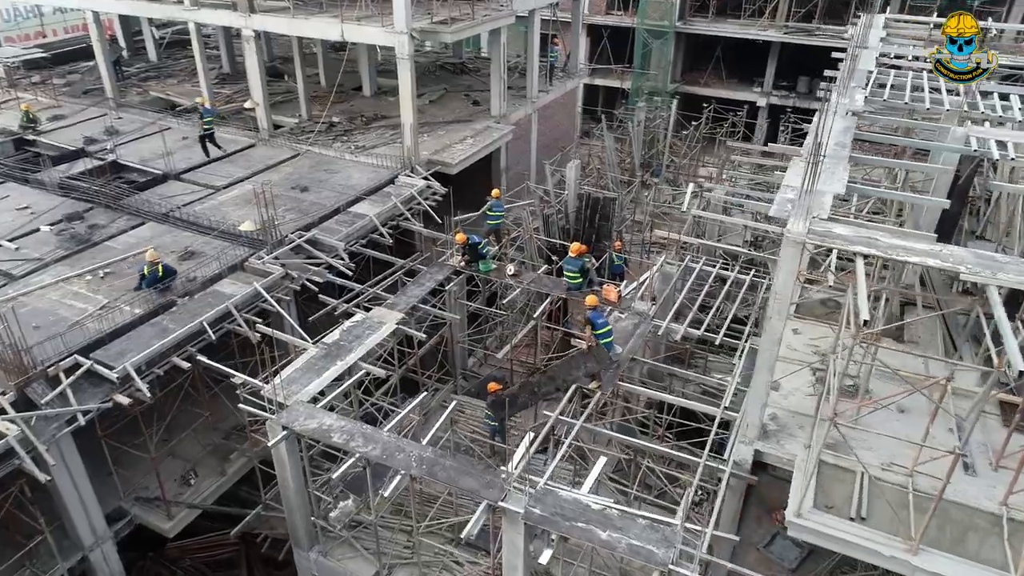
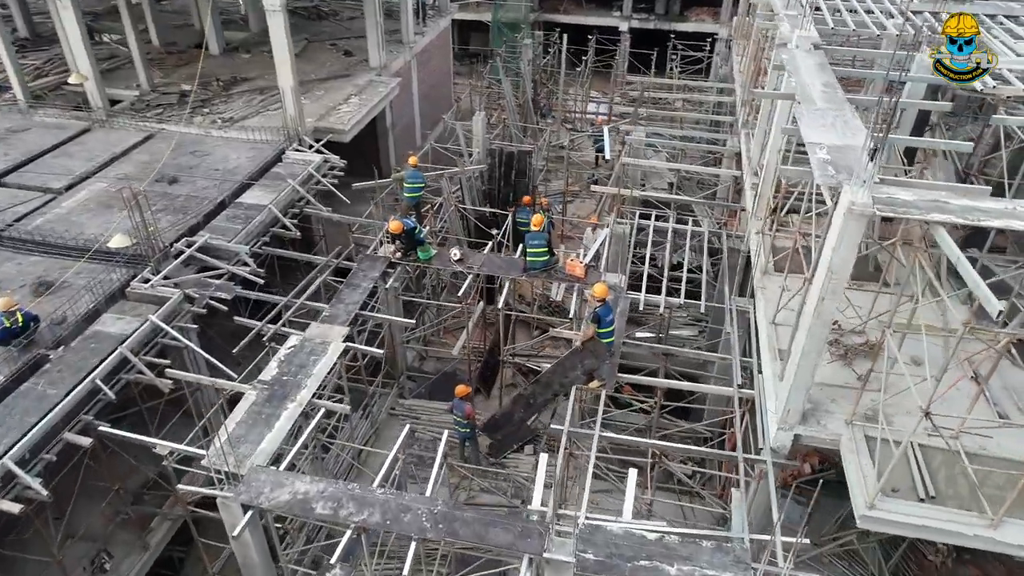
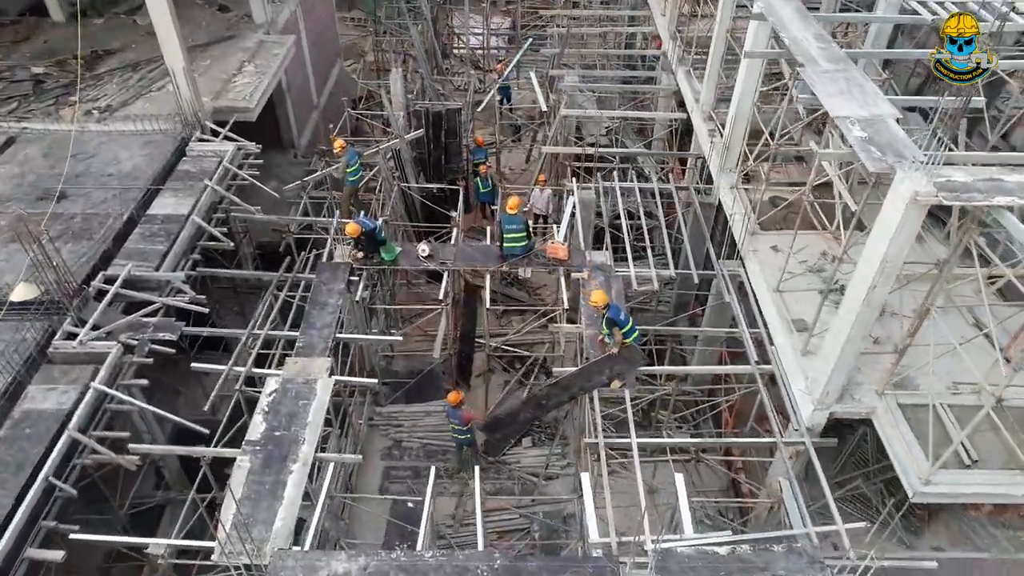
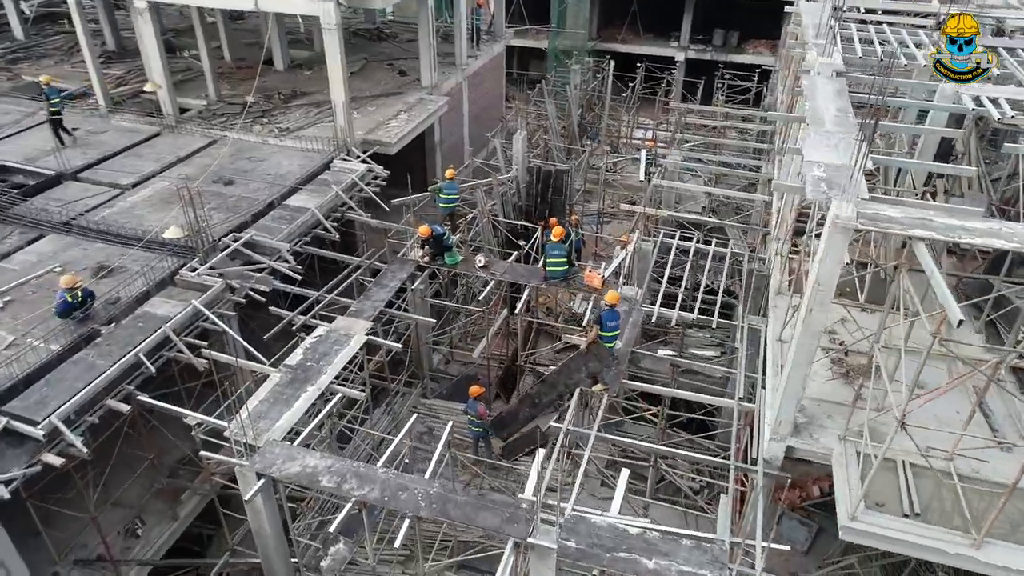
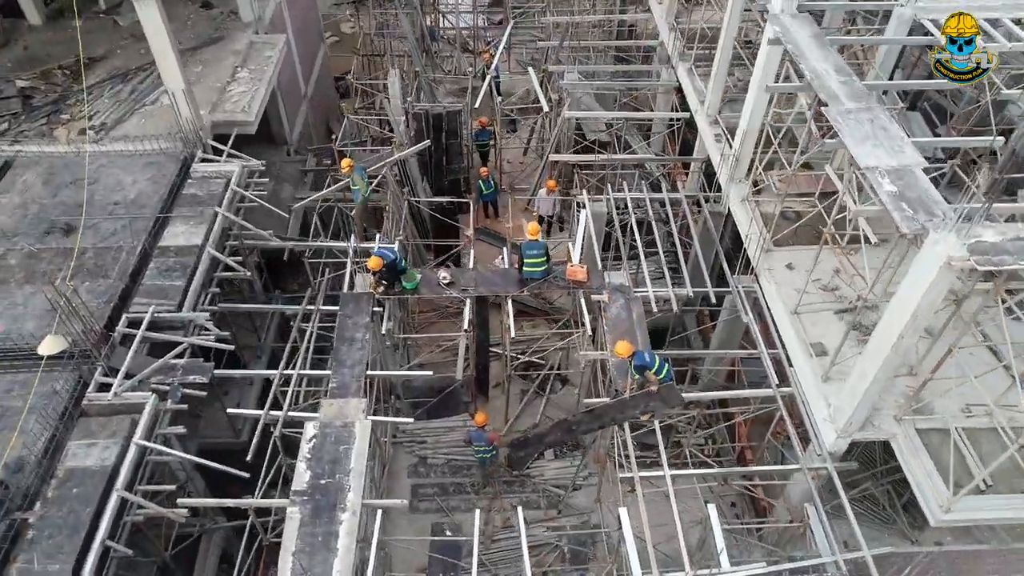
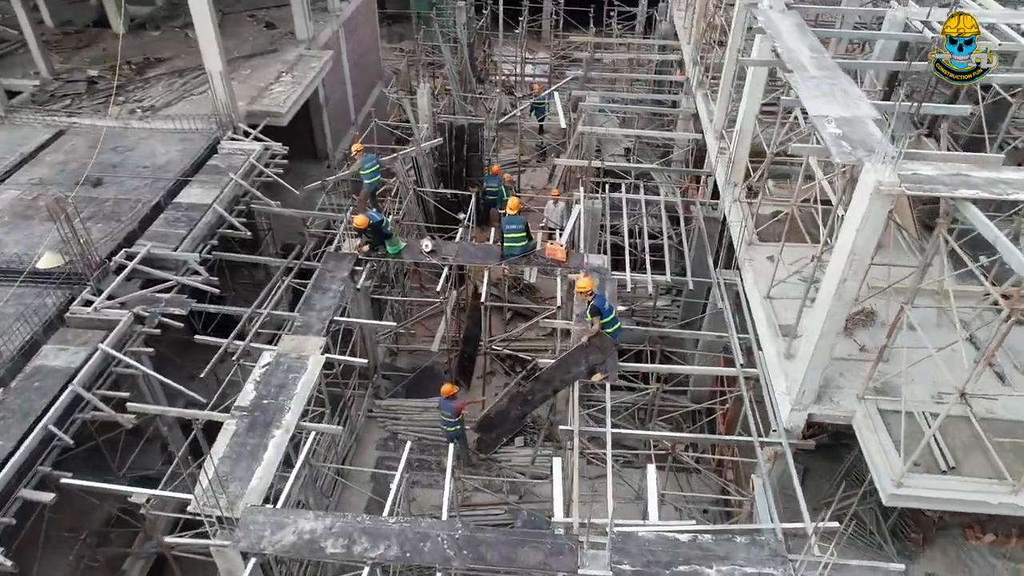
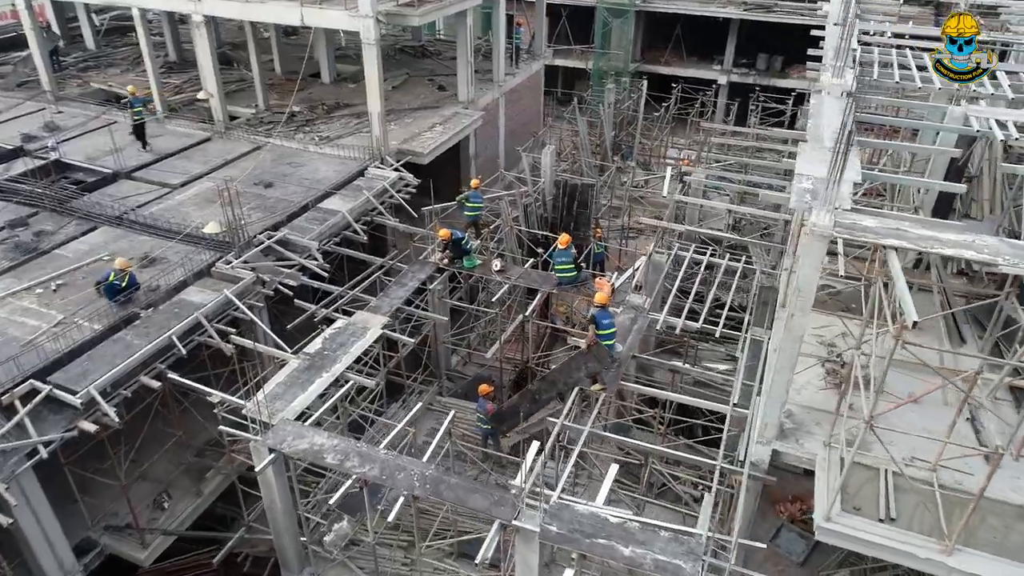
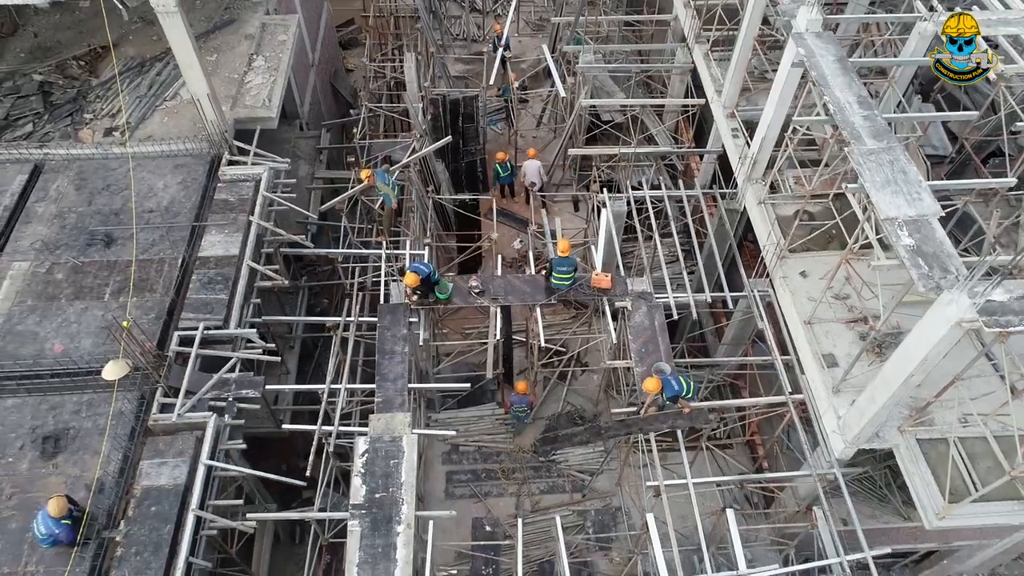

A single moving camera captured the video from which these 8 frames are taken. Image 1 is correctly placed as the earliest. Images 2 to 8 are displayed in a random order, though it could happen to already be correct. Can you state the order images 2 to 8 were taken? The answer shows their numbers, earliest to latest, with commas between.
7, 4, 2, 6, 3, 5, 8
